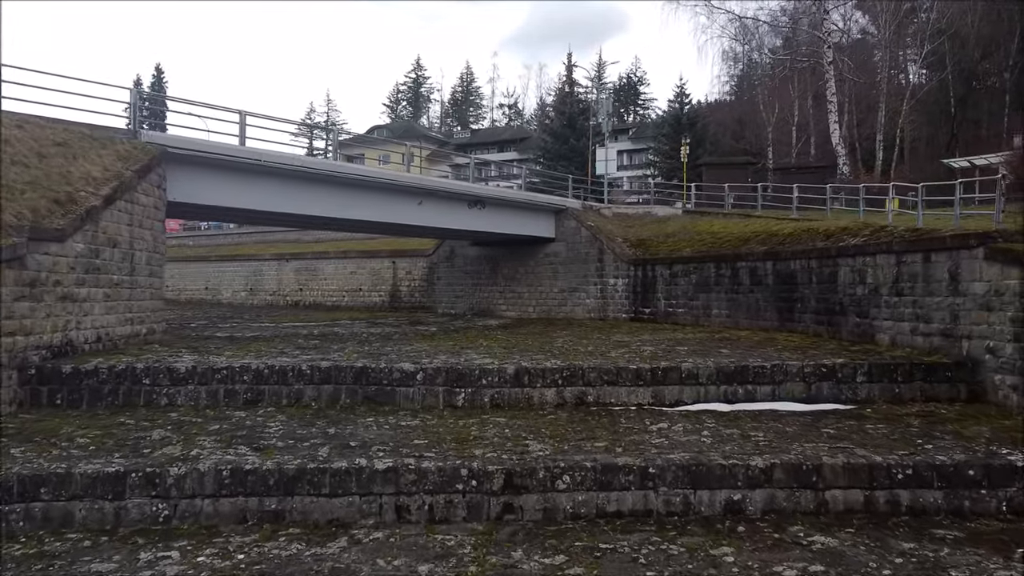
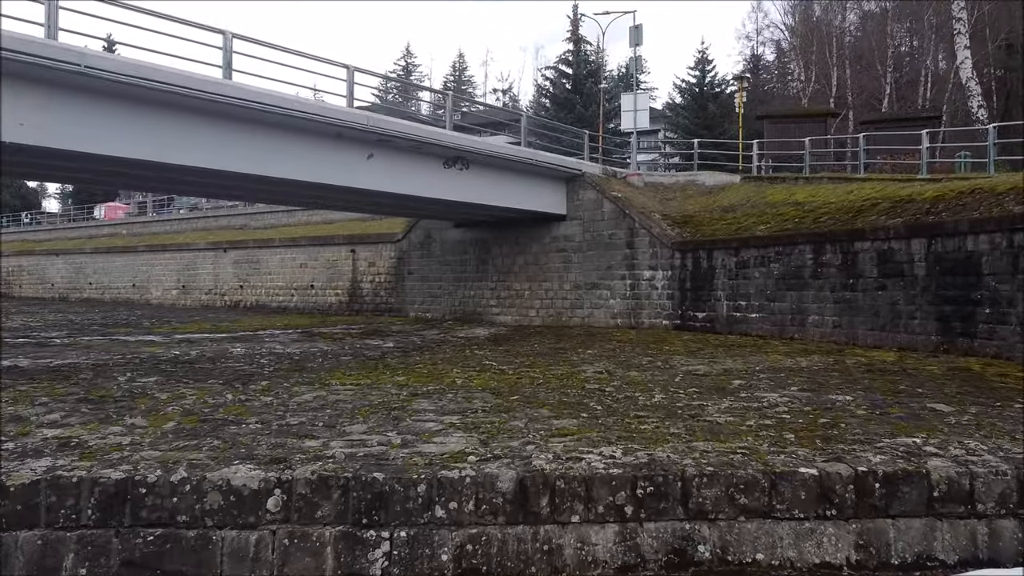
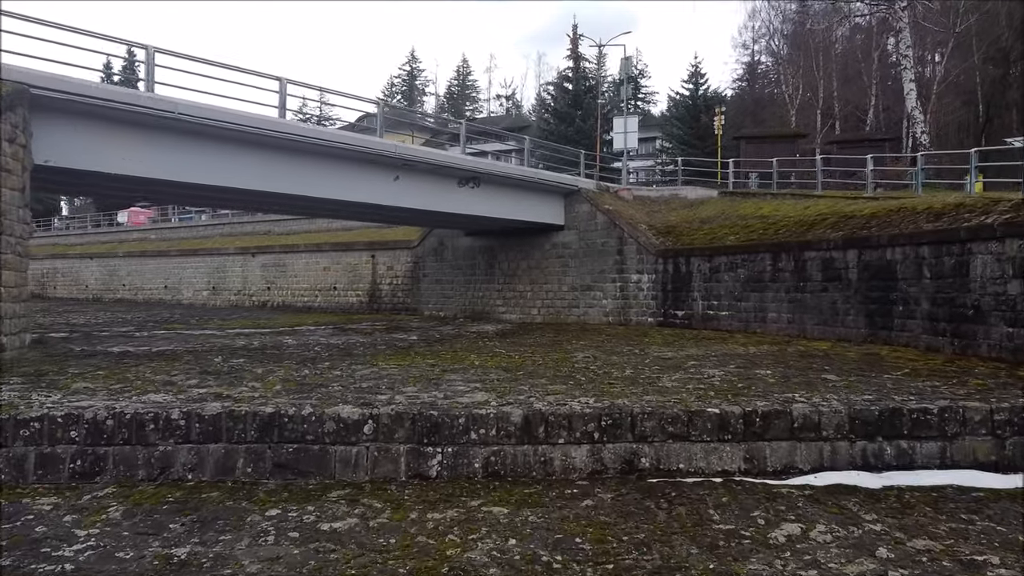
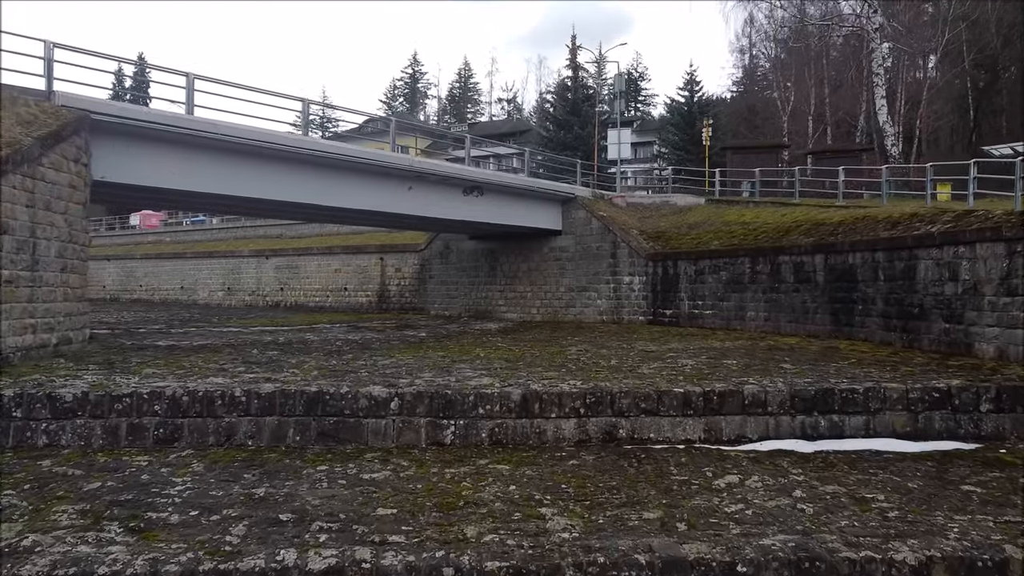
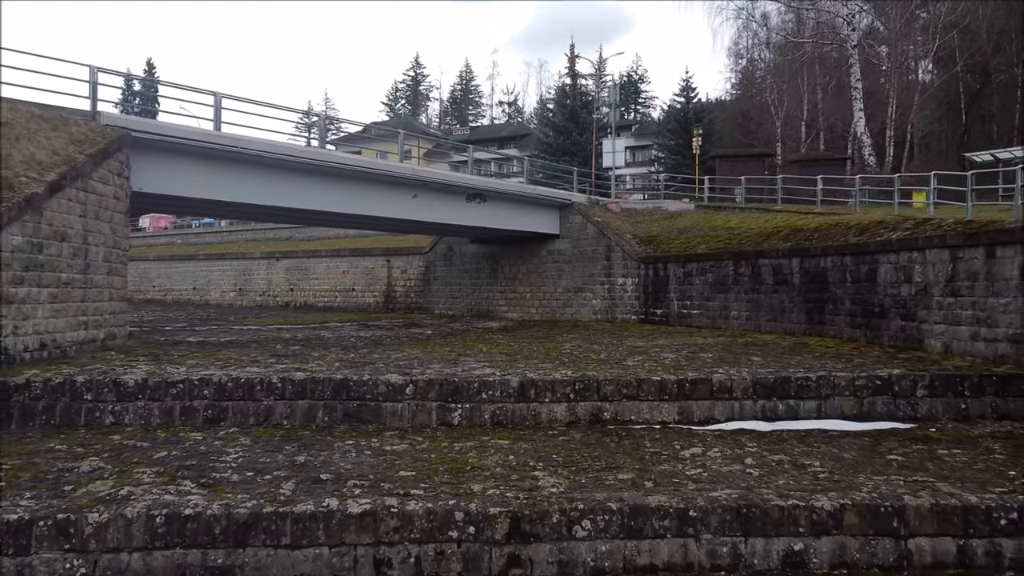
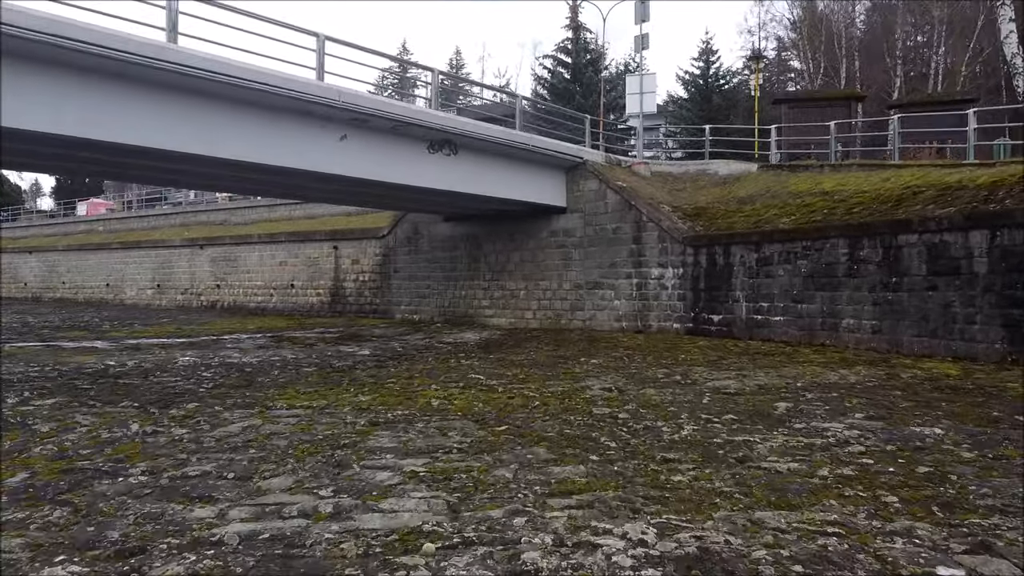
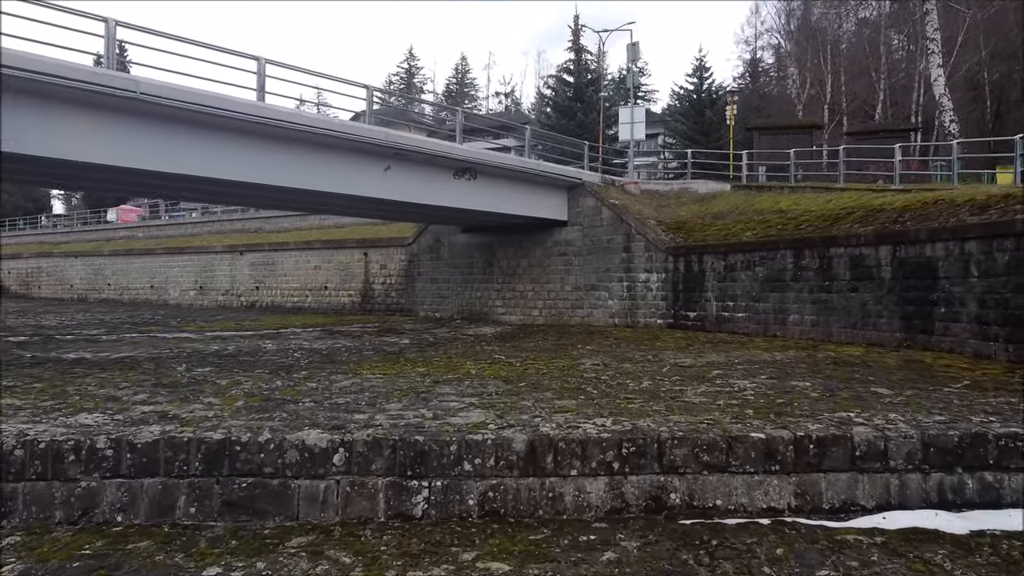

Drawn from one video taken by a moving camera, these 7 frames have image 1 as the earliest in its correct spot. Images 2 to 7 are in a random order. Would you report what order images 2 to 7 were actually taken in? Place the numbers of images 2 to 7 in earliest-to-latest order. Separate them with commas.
5, 4, 3, 7, 2, 6
